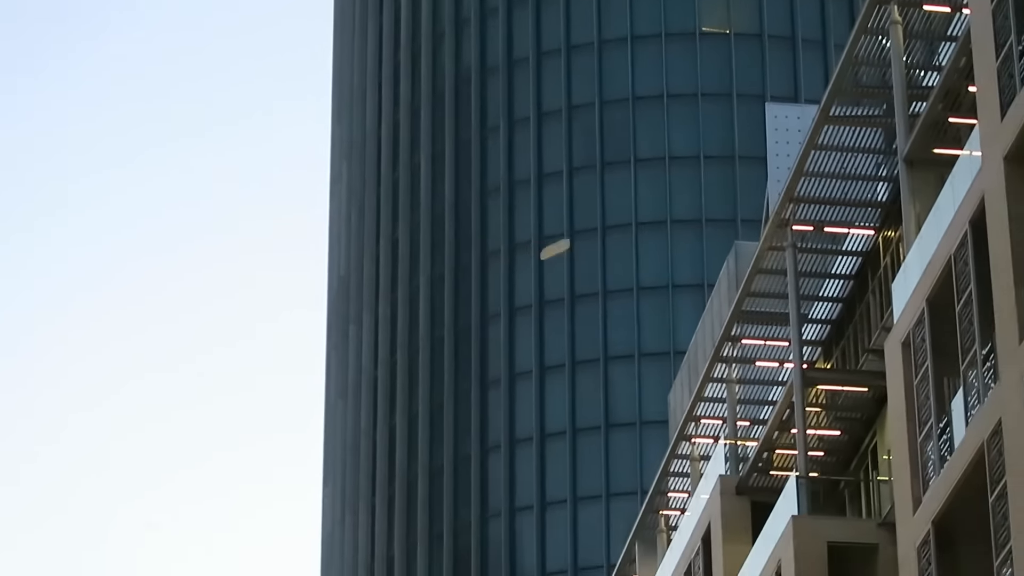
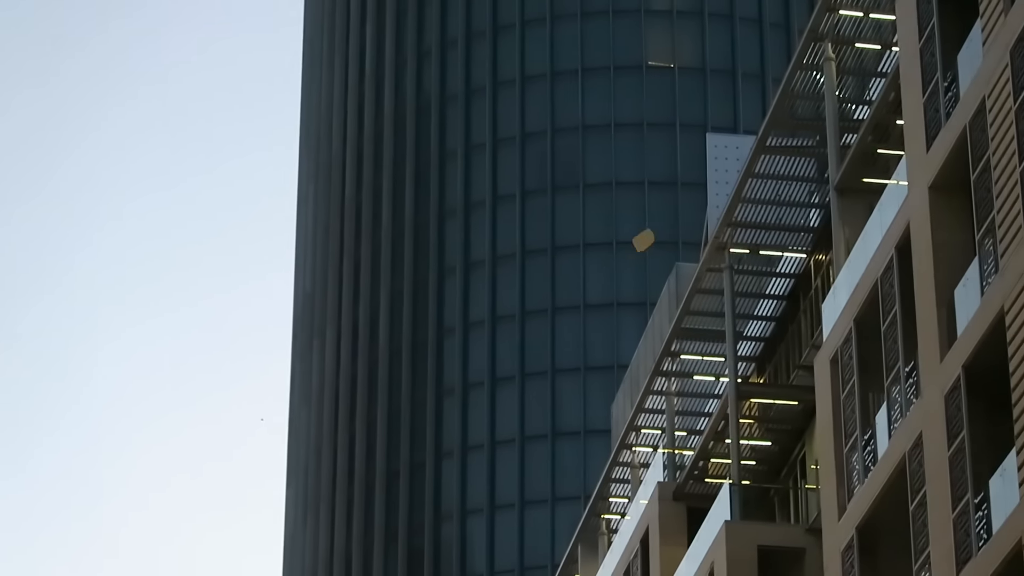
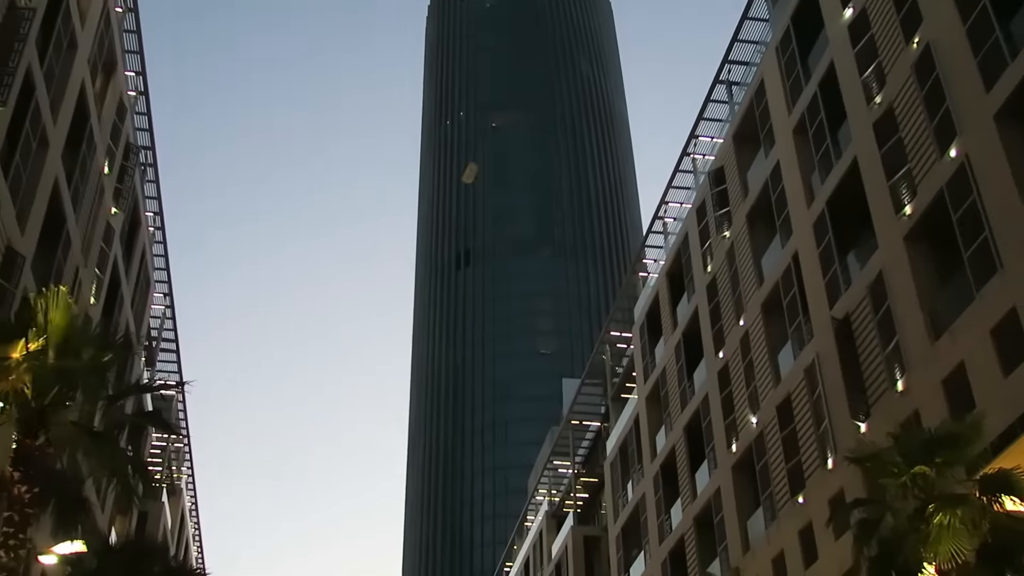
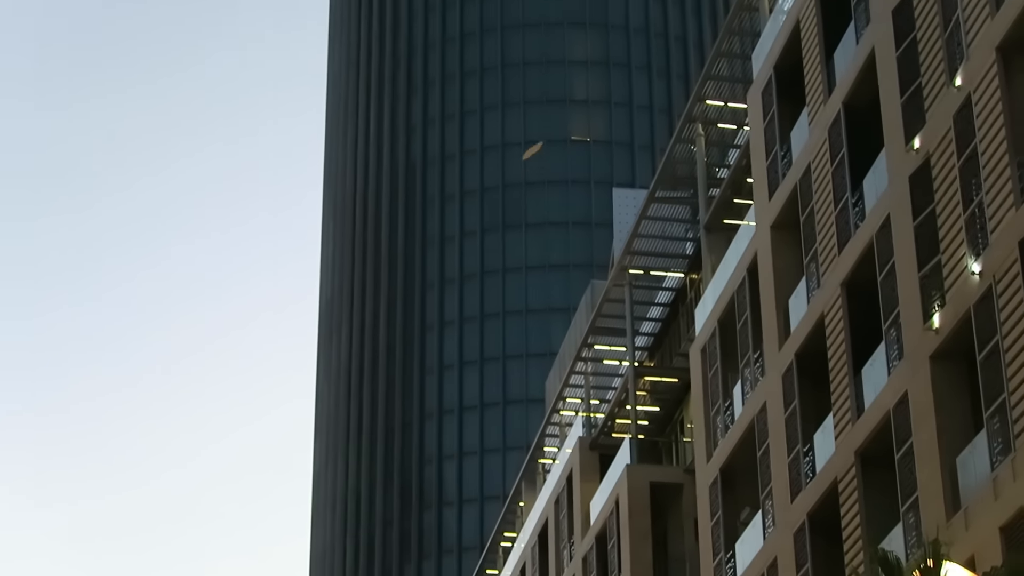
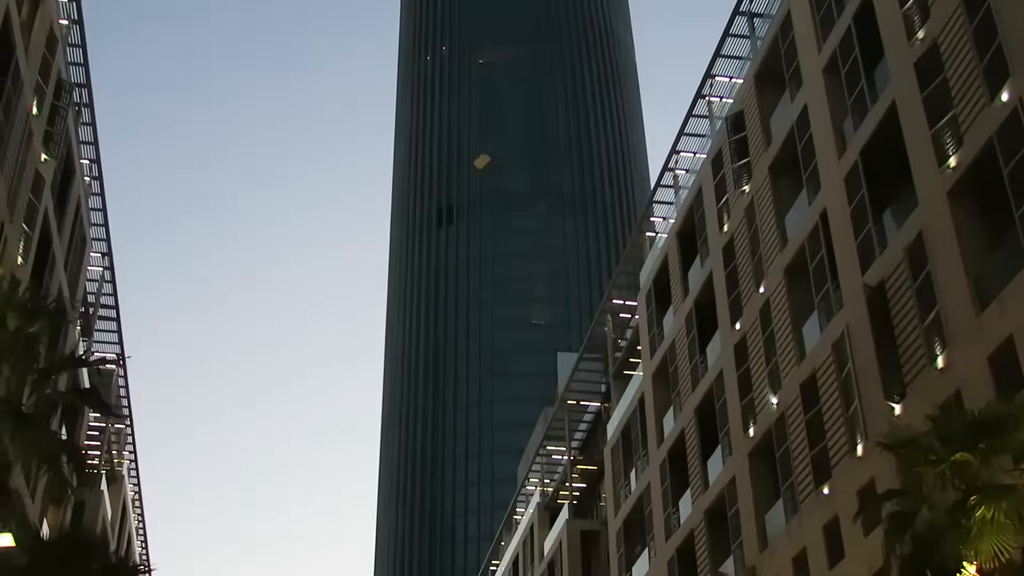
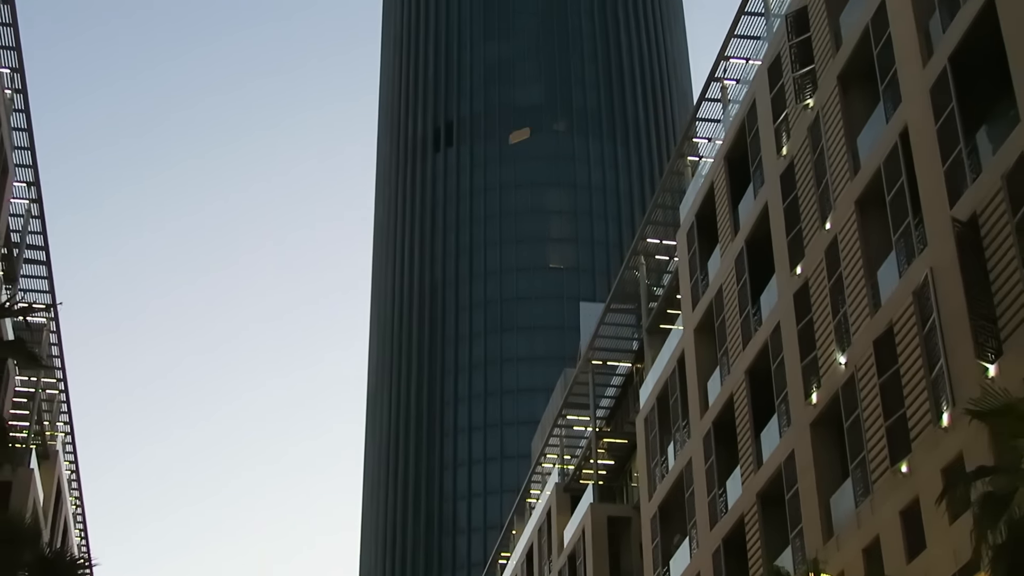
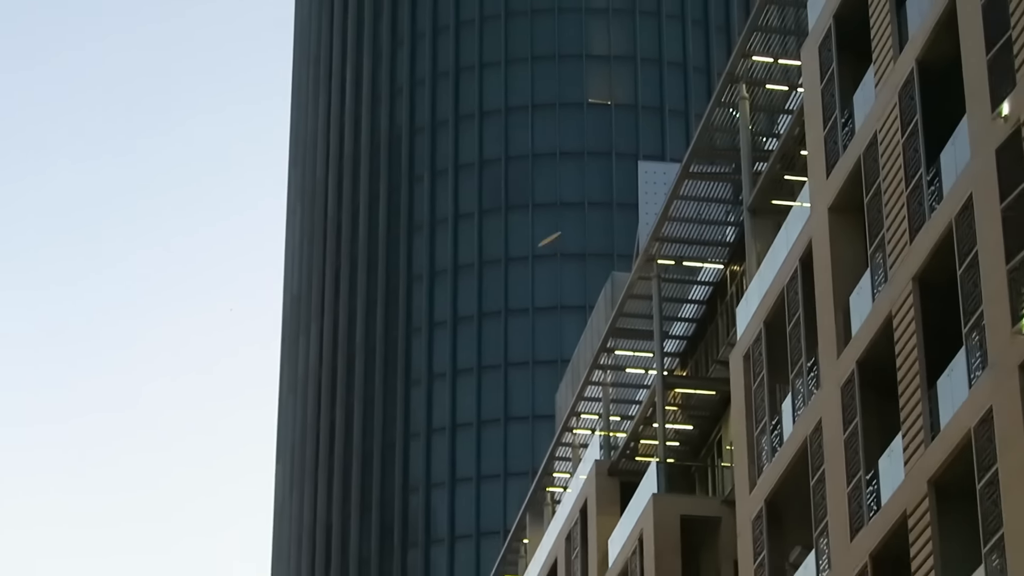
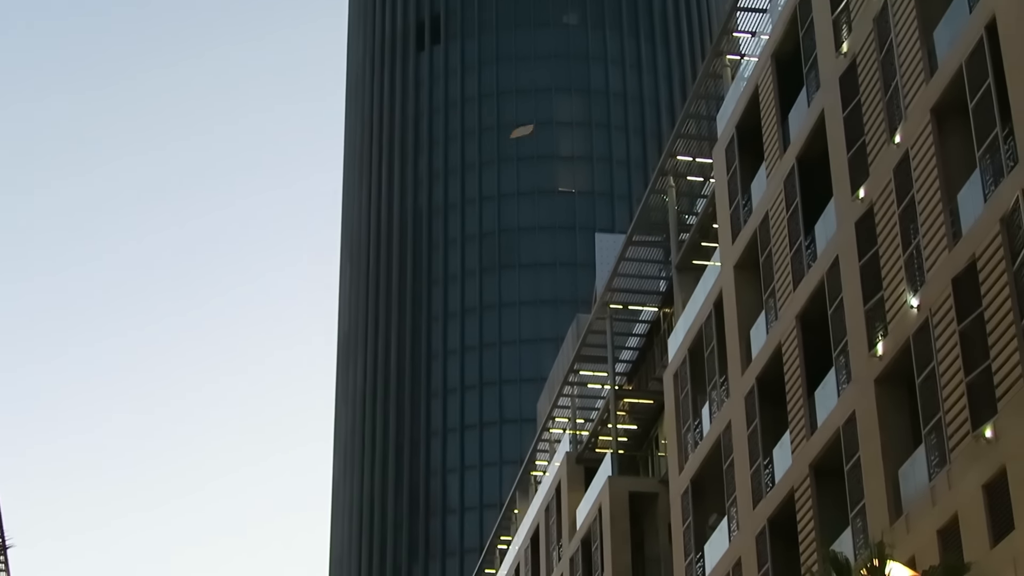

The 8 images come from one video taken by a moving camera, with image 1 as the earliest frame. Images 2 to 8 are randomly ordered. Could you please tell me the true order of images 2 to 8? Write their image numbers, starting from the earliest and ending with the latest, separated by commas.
2, 7, 4, 8, 6, 5, 3
